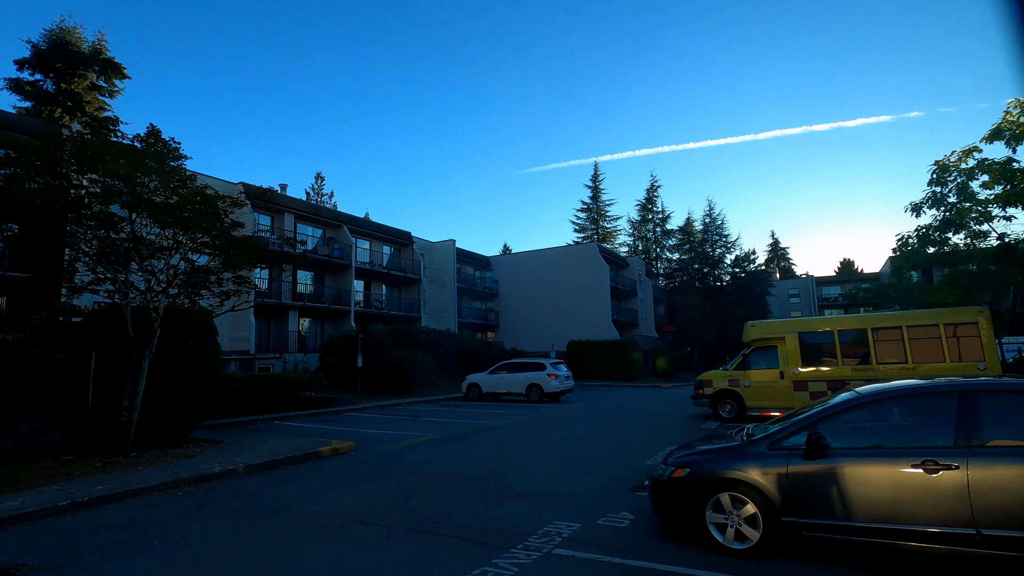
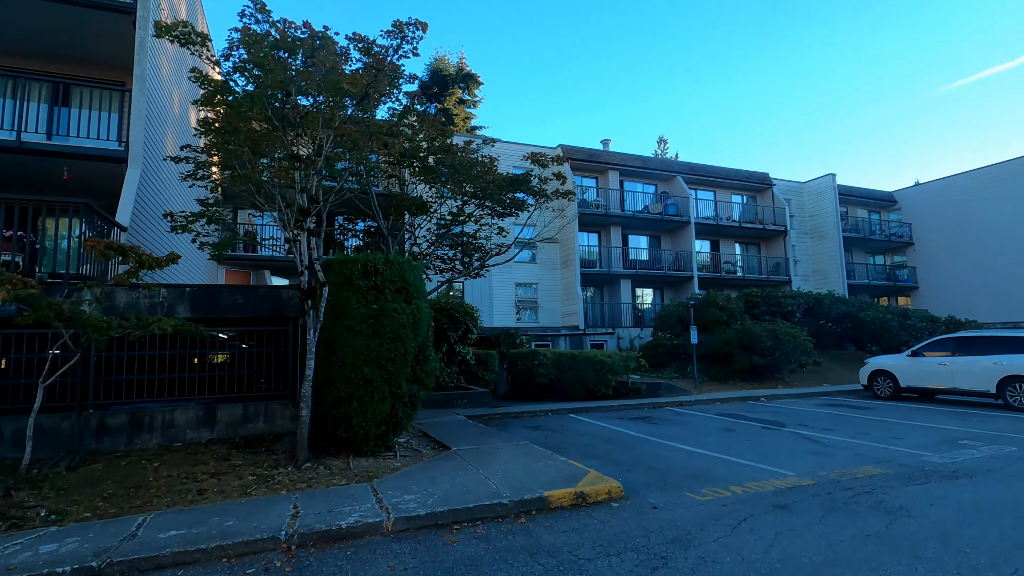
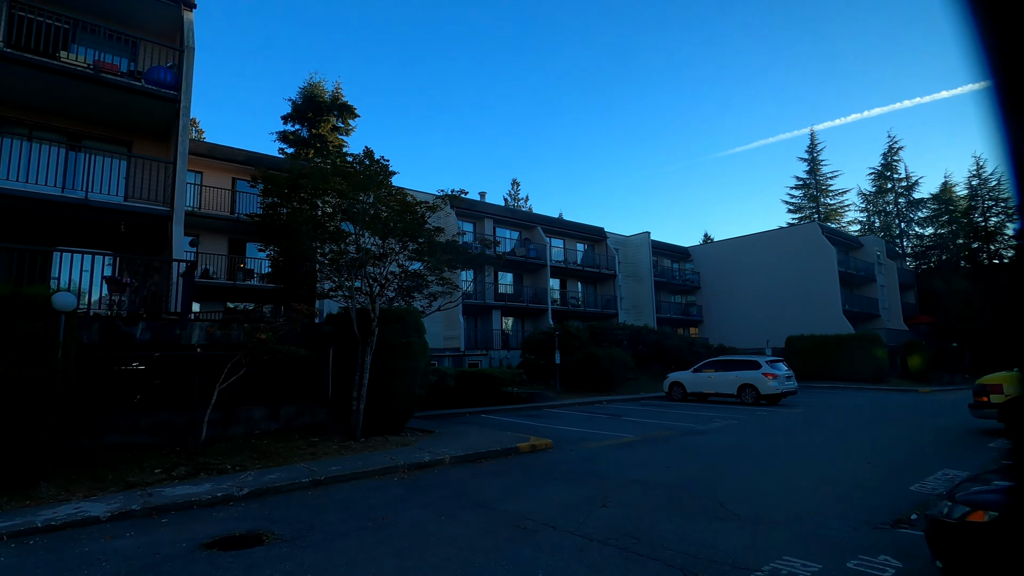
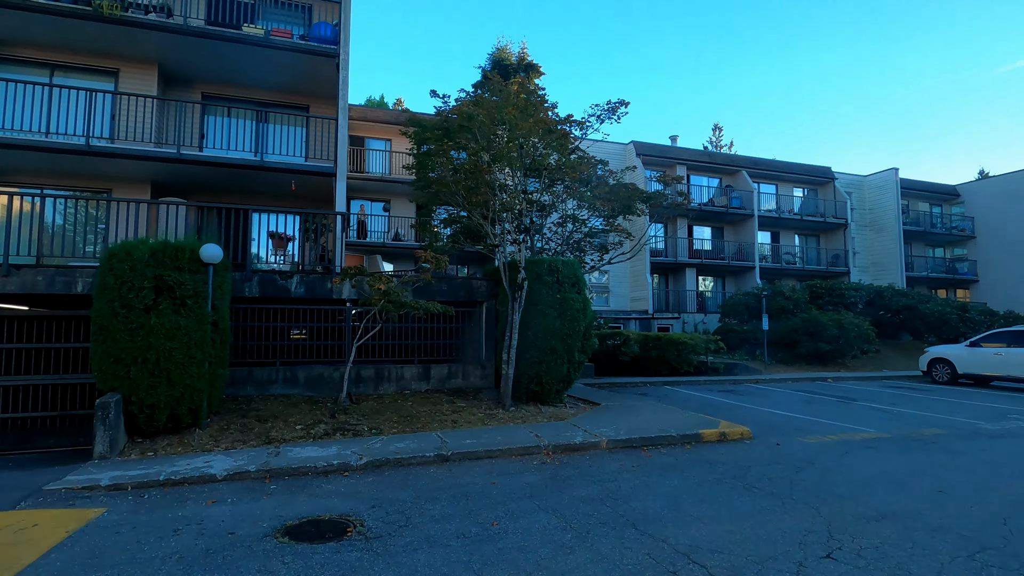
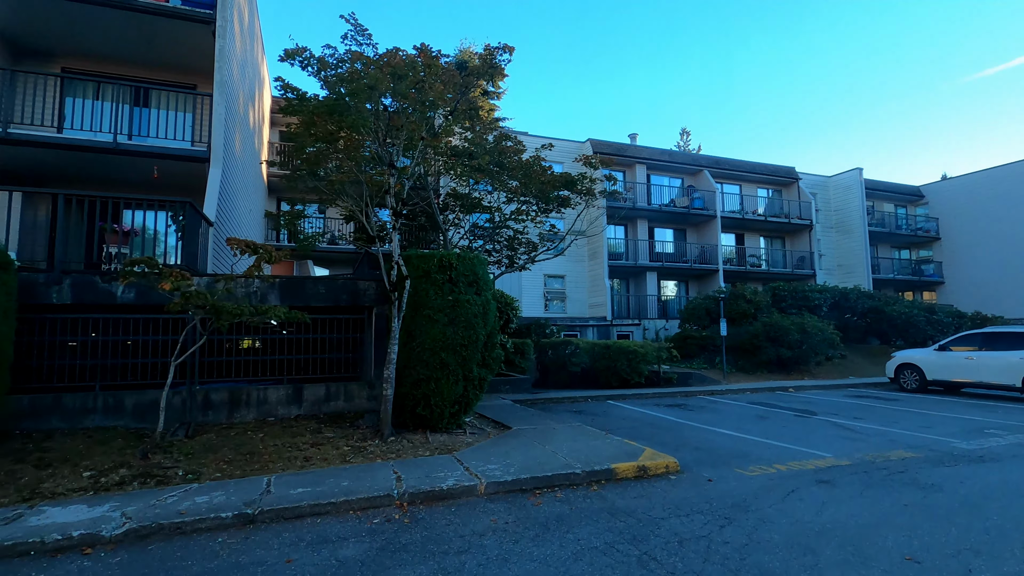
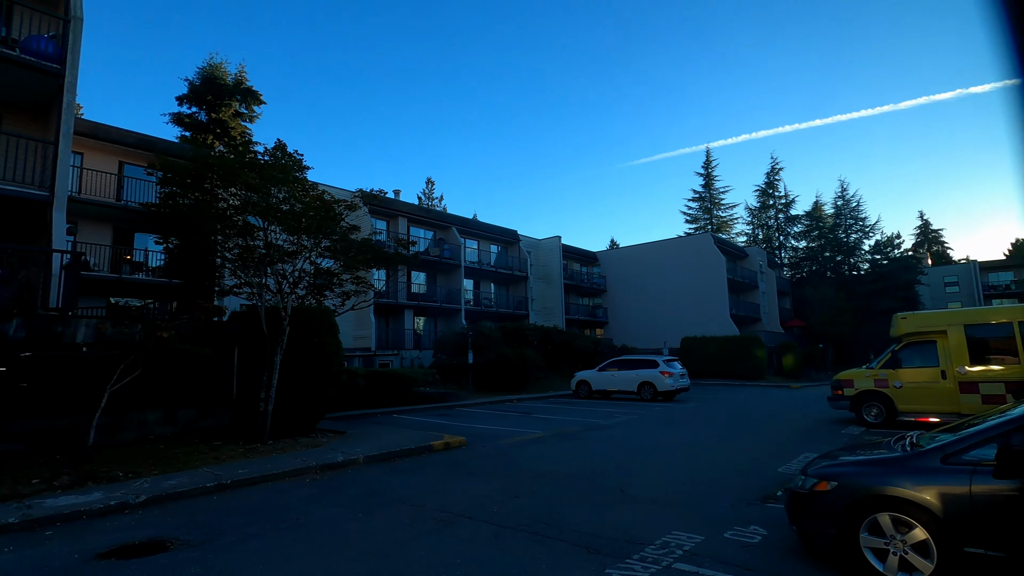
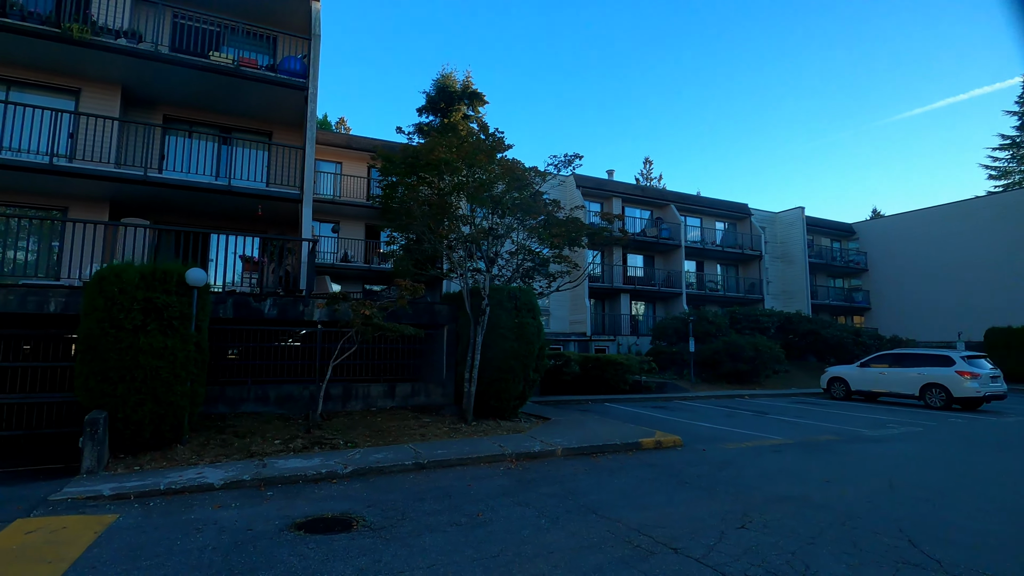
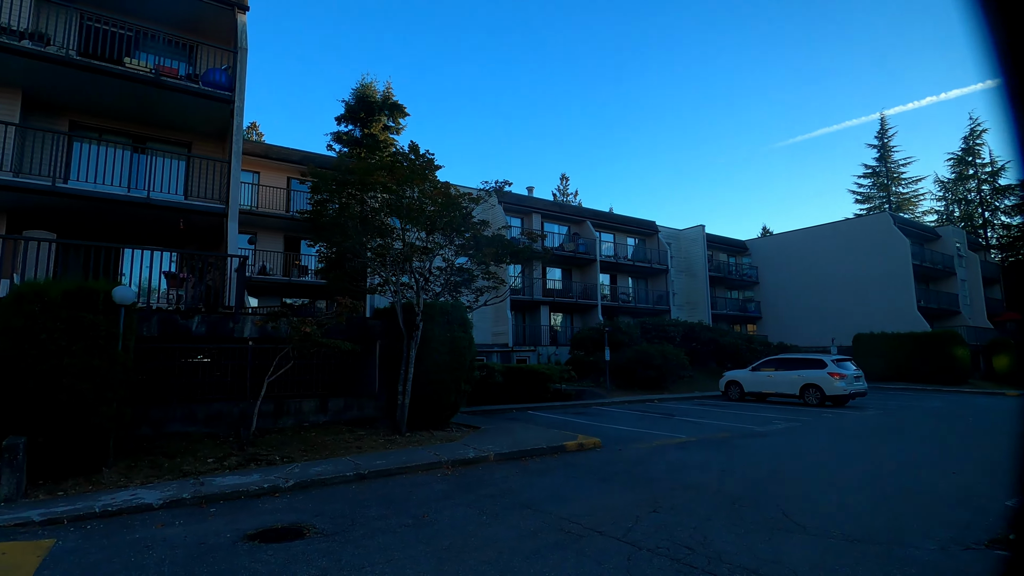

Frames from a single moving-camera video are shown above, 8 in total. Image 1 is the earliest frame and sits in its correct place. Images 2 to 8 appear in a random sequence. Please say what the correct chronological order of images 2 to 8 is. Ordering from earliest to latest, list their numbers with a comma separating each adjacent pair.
6, 3, 8, 7, 4, 5, 2
